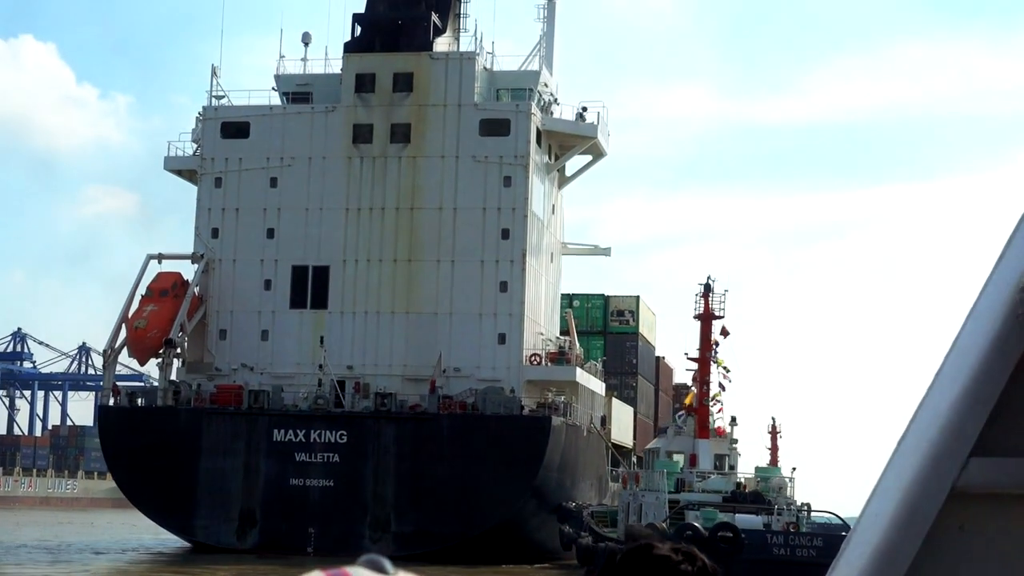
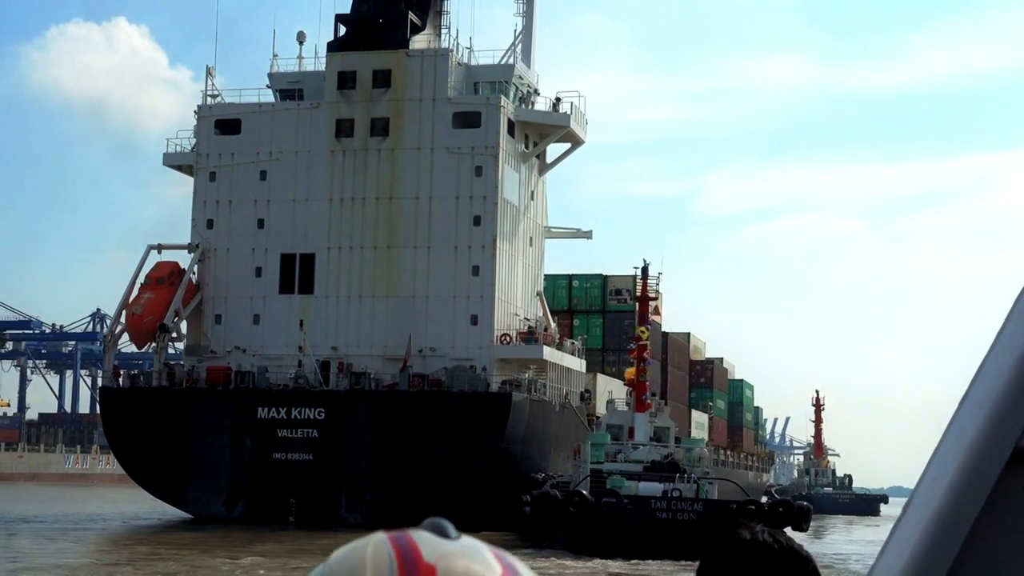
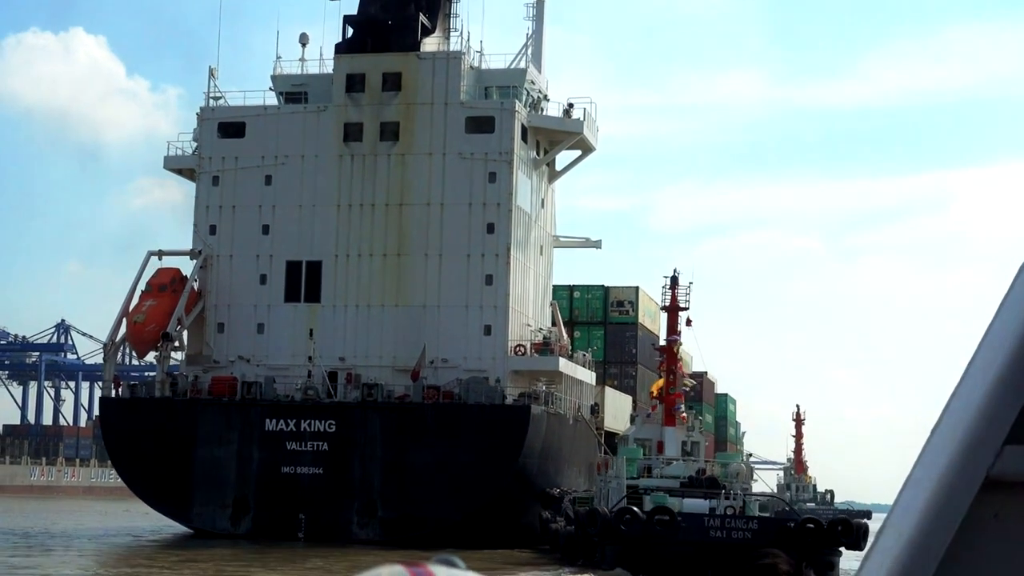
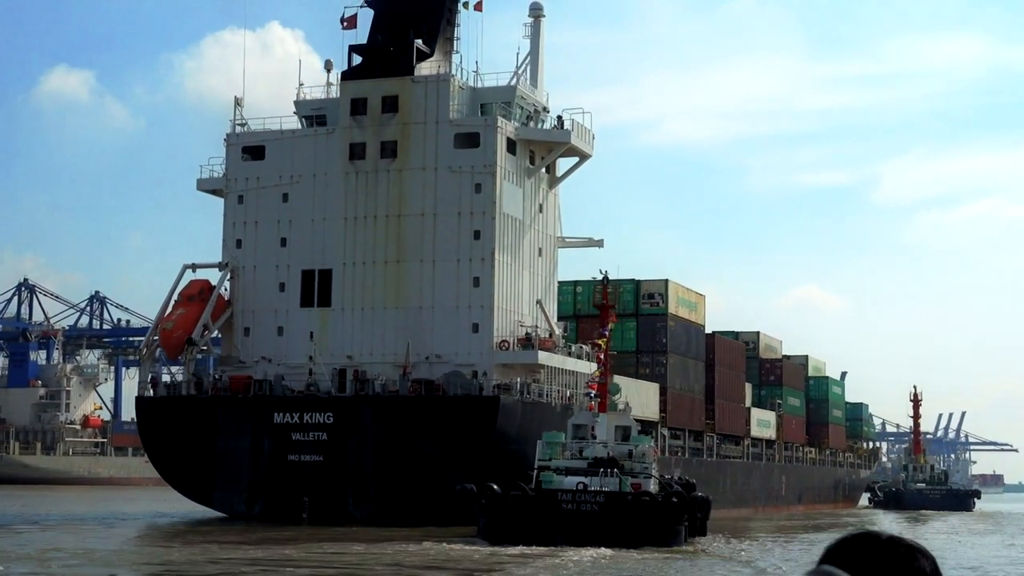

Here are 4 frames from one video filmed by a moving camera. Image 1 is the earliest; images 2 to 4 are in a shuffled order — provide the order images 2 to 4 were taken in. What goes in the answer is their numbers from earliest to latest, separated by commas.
3, 2, 4
